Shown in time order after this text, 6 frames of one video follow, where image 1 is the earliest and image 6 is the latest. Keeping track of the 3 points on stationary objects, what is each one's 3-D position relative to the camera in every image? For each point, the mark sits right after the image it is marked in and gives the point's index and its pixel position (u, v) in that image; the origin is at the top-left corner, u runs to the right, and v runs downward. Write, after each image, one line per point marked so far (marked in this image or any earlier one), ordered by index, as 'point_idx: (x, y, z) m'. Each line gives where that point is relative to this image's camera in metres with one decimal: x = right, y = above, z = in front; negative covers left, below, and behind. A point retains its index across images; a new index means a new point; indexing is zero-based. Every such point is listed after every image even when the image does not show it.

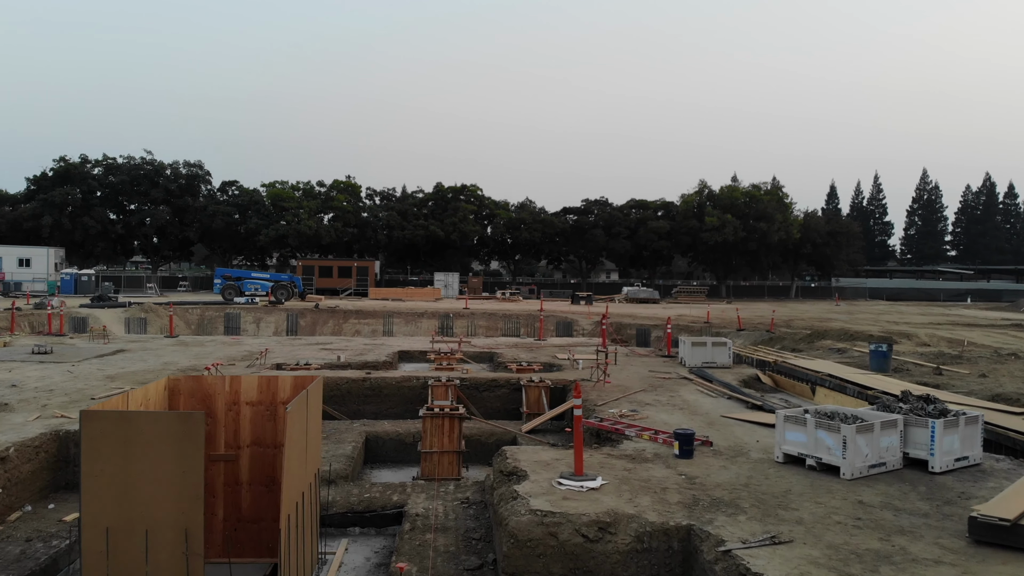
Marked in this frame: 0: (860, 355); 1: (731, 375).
0: (+6.5, -1.3, +15.4) m
1: (+3.2, -1.3, +12.1) m
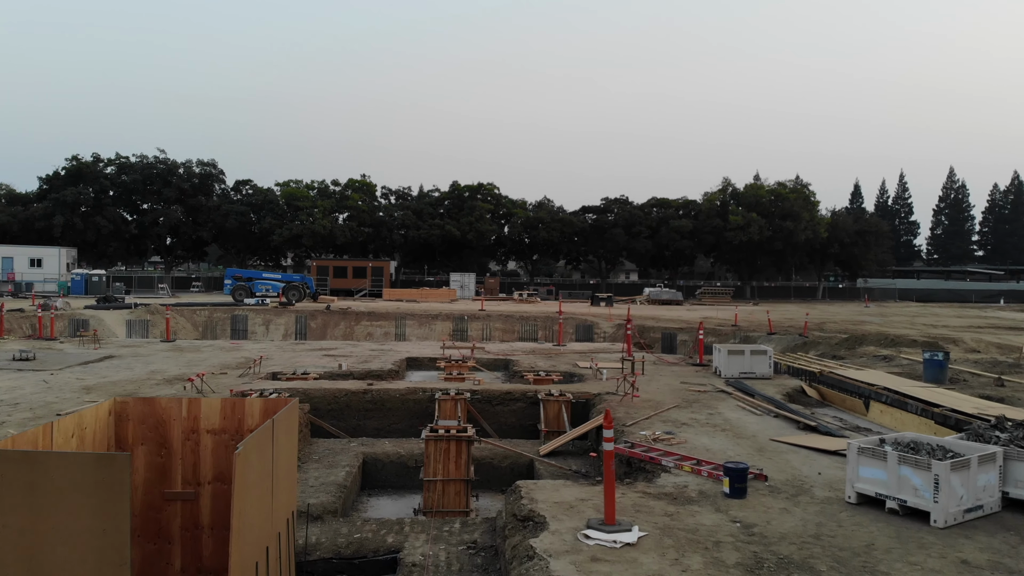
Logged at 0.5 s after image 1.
0: (+6.8, -1.3, +14.1) m
1: (+3.5, -1.3, +10.9) m
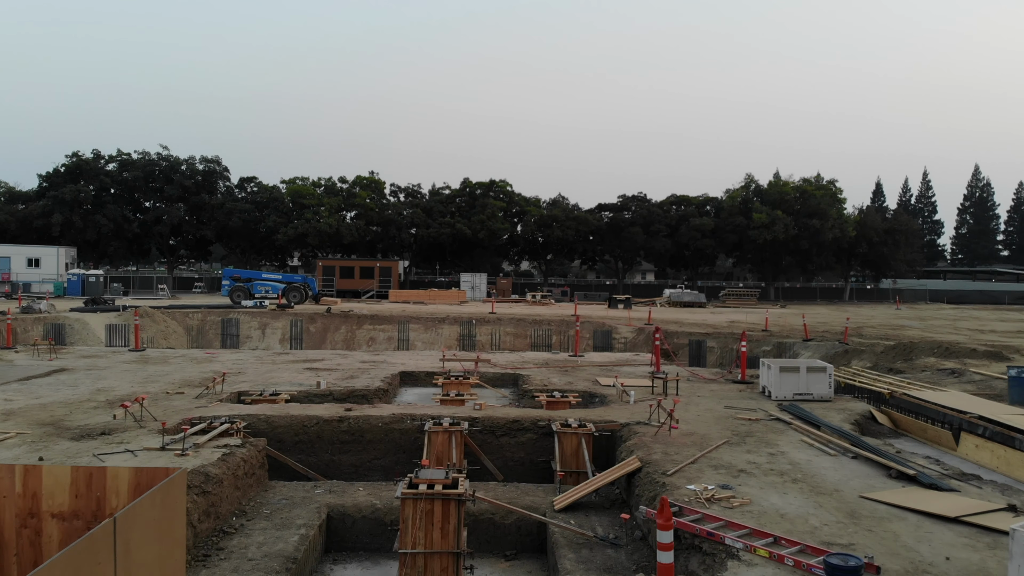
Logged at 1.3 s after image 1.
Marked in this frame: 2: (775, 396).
0: (+6.9, -1.3, +12.1) m
1: (+3.6, -1.4, +9.0) m
2: (+3.1, -1.3, +9.8) m
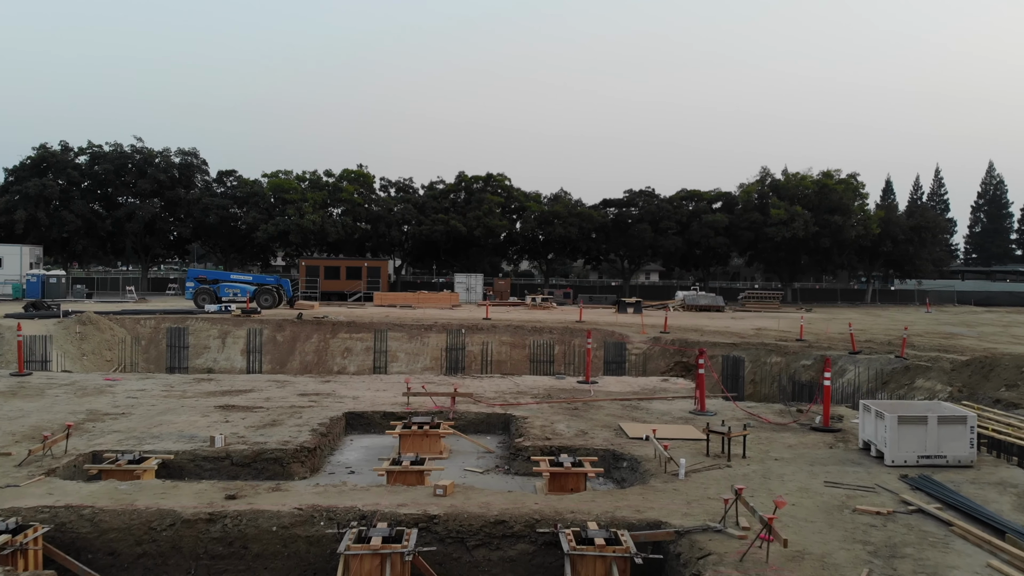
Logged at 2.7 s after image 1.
0: (+6.8, -1.4, +8.9) m
1: (+3.4, -1.5, +5.8) m
2: (+3.0, -1.4, +6.6) m
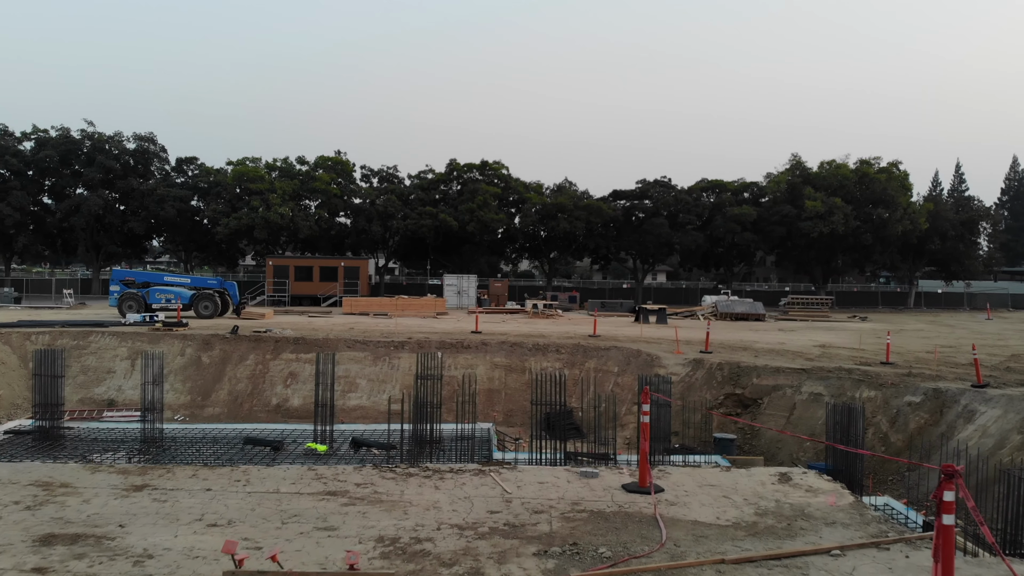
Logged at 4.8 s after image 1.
0: (+6.7, -1.6, +3.8) m
1: (+3.4, -1.6, +0.7) m
2: (+2.9, -1.5, +1.5) m
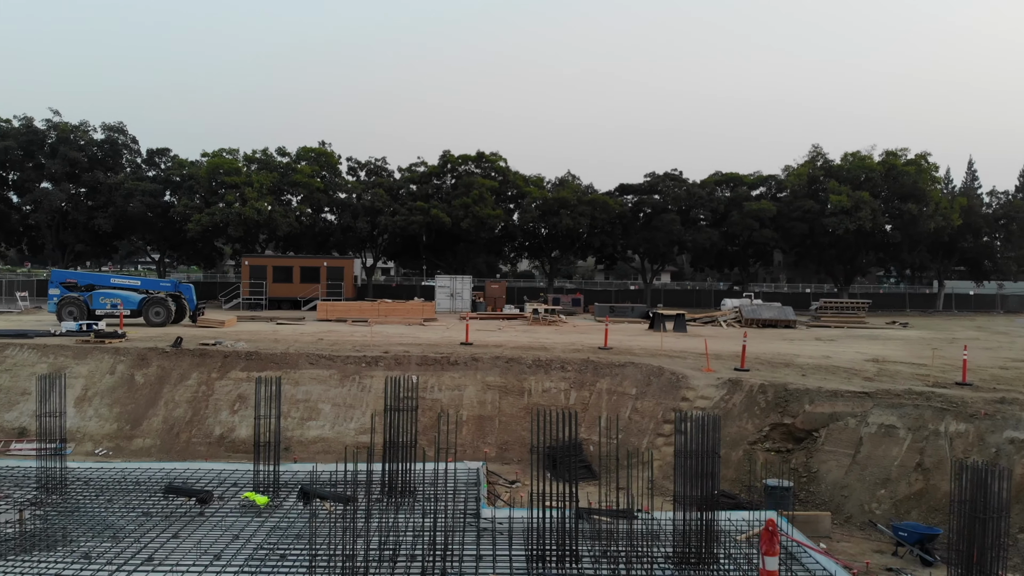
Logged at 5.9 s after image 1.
0: (+6.7, -1.6, +1.0) m
1: (+3.3, -1.7, -2.1) m
2: (+2.9, -1.6, -1.4) m
